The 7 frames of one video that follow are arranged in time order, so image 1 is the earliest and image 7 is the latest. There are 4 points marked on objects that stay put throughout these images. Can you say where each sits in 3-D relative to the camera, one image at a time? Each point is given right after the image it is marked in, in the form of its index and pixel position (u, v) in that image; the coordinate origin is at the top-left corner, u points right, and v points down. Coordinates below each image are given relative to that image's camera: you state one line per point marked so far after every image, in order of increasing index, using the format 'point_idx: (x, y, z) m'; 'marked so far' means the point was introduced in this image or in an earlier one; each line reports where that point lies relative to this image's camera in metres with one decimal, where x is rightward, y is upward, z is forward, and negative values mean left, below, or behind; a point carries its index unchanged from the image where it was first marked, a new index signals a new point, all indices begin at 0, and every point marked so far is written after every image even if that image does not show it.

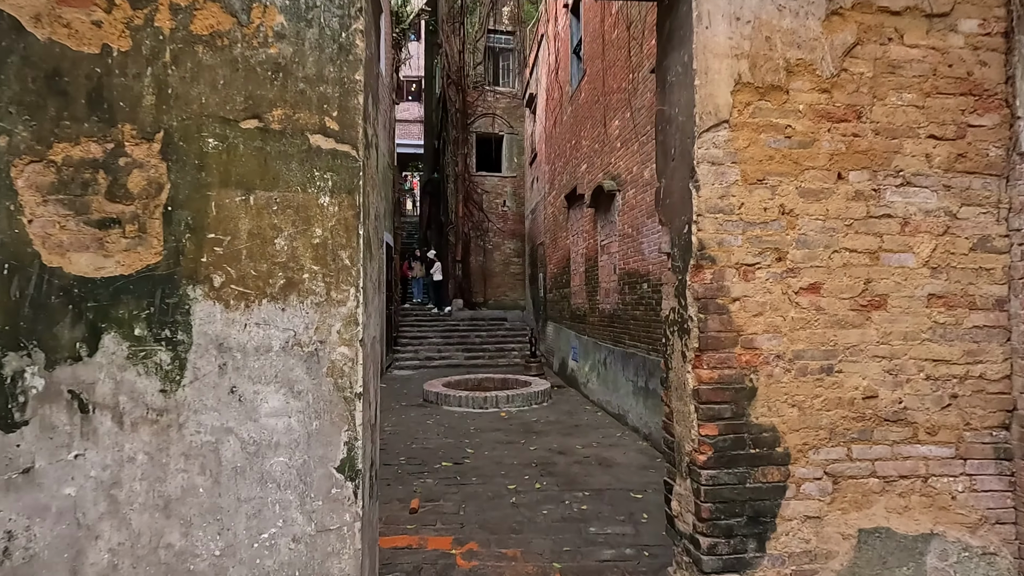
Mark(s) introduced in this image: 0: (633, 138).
0: (+1.4, +1.7, +6.3) m
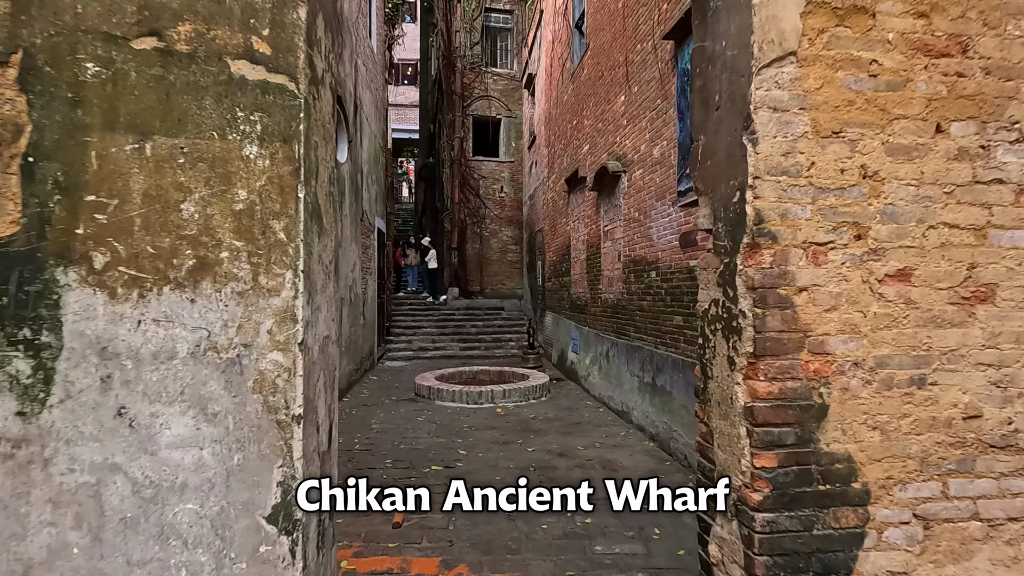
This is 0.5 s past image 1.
0: (+1.4, +1.9, +5.8) m
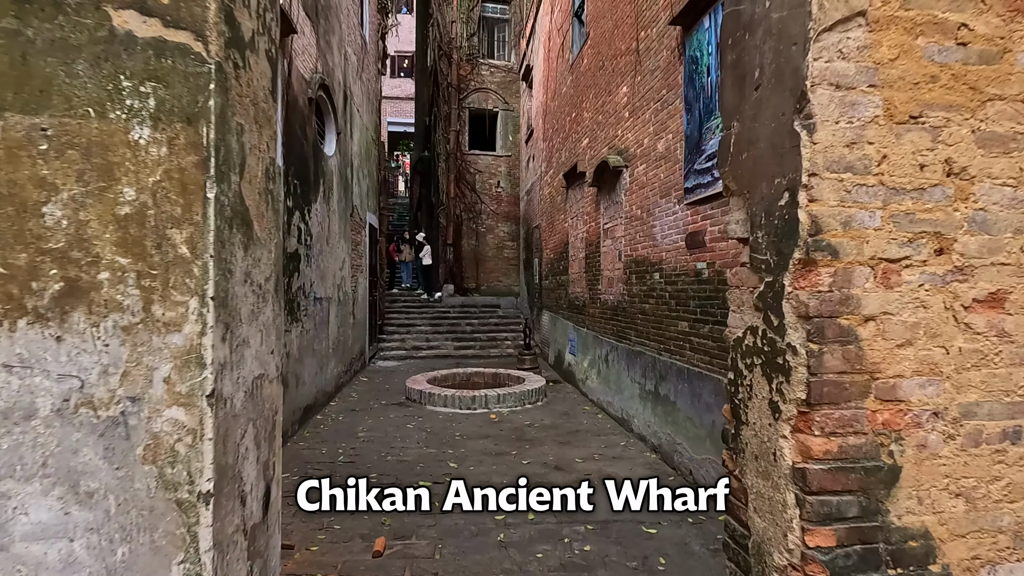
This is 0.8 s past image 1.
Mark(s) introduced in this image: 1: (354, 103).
0: (+1.3, +1.8, +5.4) m
1: (-2.6, +3.0, +8.9) m
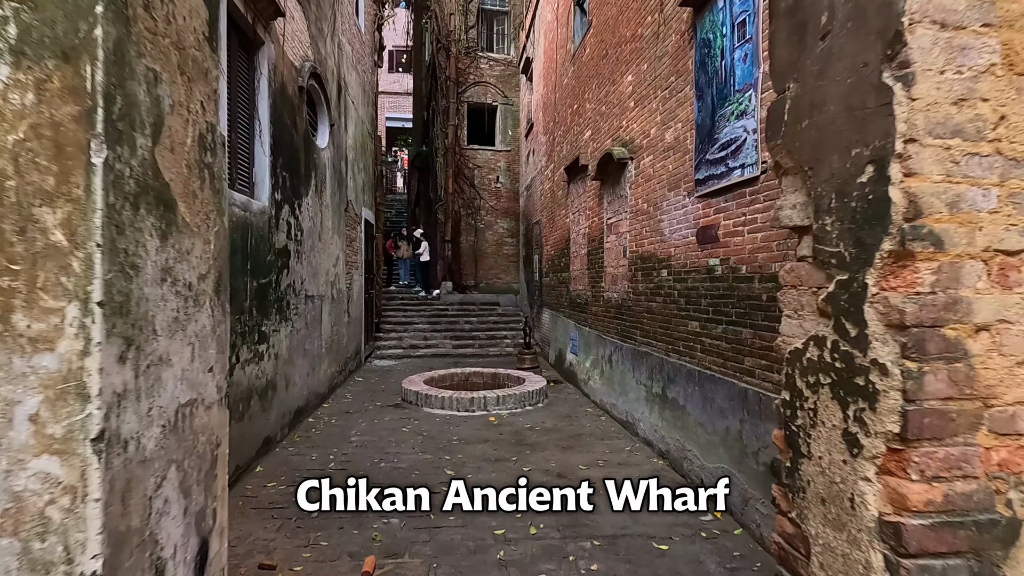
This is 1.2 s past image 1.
0: (+1.3, +1.9, +5.2) m
1: (-2.6, +3.1, +8.6) m
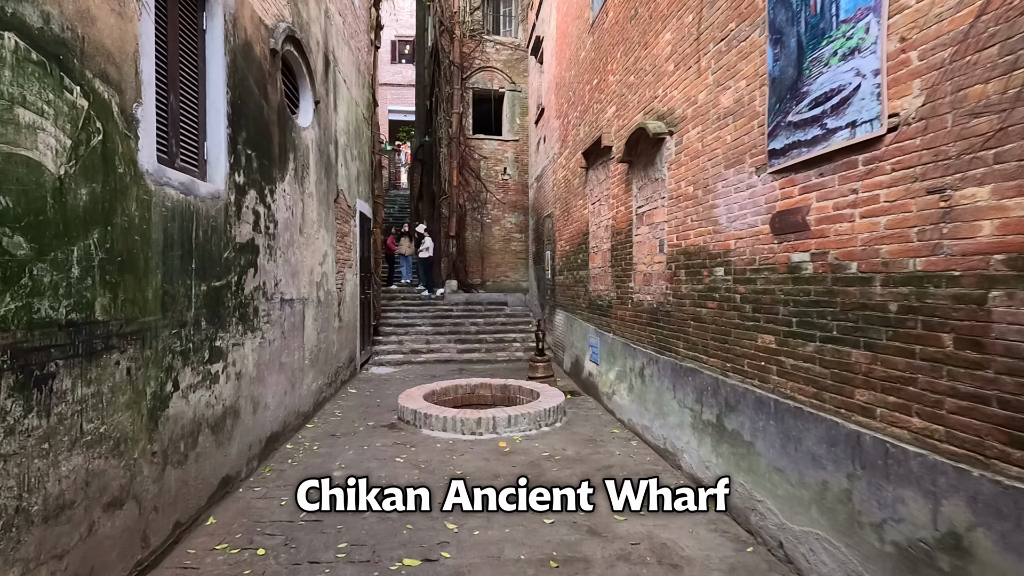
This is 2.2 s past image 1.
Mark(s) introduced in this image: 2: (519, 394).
0: (+1.4, +1.8, +4.2) m
1: (-2.5, +3.1, +7.7) m
2: (+0.1, -1.4, +7.0) m
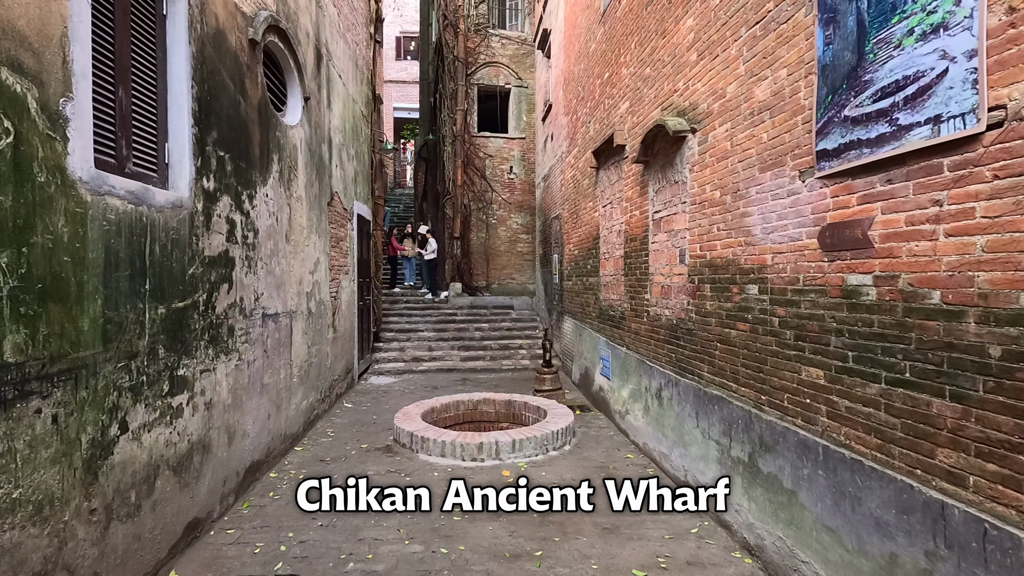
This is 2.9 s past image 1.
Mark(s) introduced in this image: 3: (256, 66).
0: (+1.5, +1.7, +3.7) m
1: (-2.4, +3.0, +7.2) m
2: (+0.2, -1.5, +6.5) m
3: (-2.1, +1.8, +4.5) m
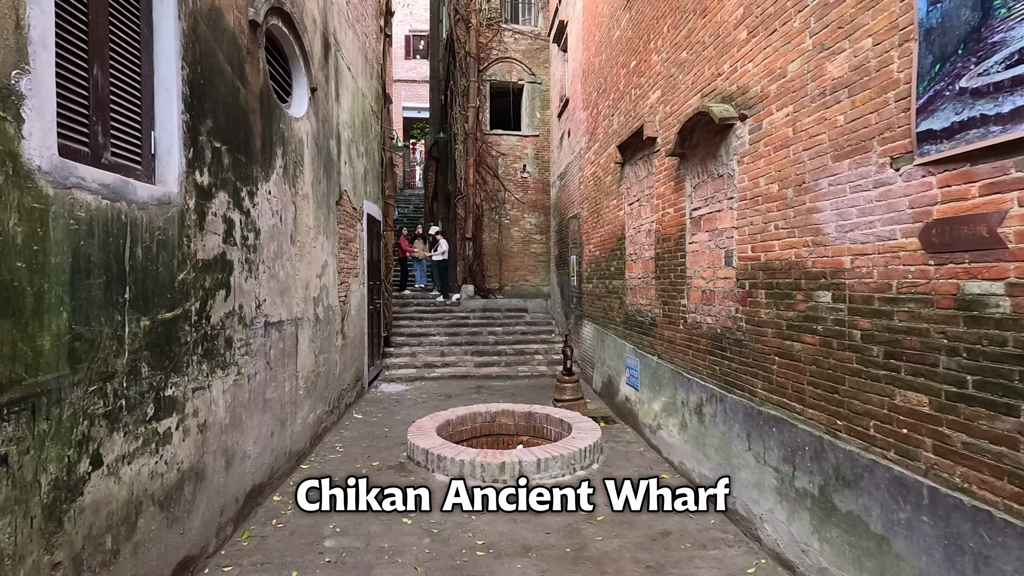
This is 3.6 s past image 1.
0: (+1.7, +1.7, +3.2) m
1: (-2.1, +2.9, +6.8) m
2: (+0.4, -1.5, +6.1) m
3: (-1.9, +1.8, +4.1) m
